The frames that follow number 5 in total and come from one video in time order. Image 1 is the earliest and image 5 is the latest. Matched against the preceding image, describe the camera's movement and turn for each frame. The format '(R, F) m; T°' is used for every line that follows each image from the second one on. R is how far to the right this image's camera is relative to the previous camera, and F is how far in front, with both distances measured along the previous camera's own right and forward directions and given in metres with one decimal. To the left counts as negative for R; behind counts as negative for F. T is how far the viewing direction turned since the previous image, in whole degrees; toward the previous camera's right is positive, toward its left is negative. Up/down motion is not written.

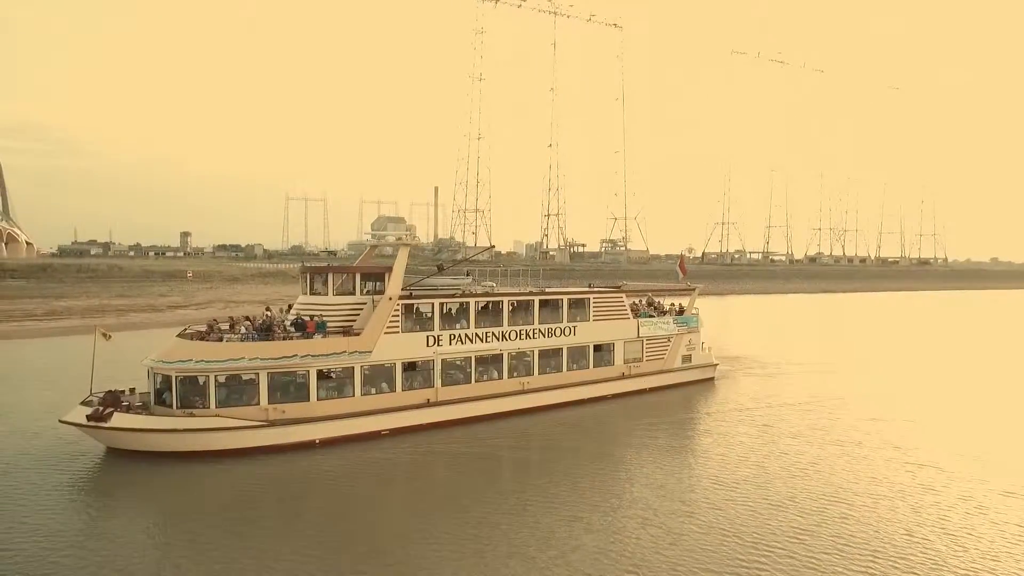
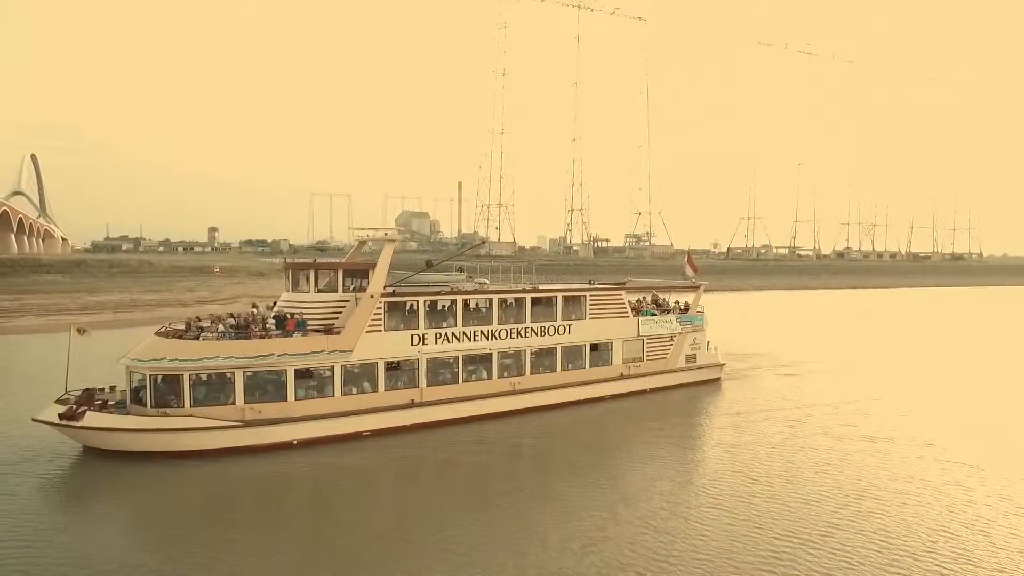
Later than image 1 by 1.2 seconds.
(+0.9, +0.6) m; -2°
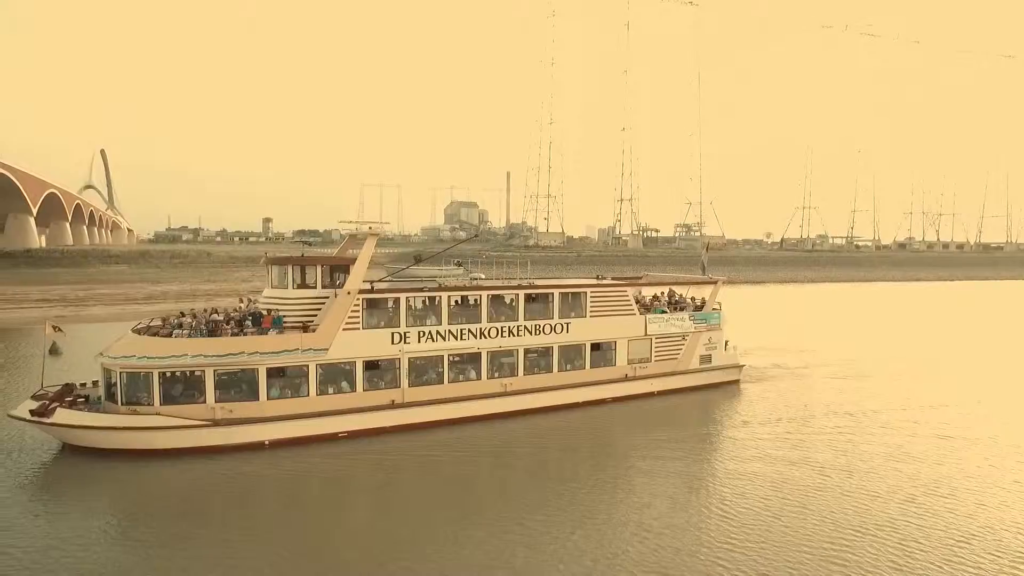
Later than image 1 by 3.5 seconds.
(+1.5, +1.0) m; -4°
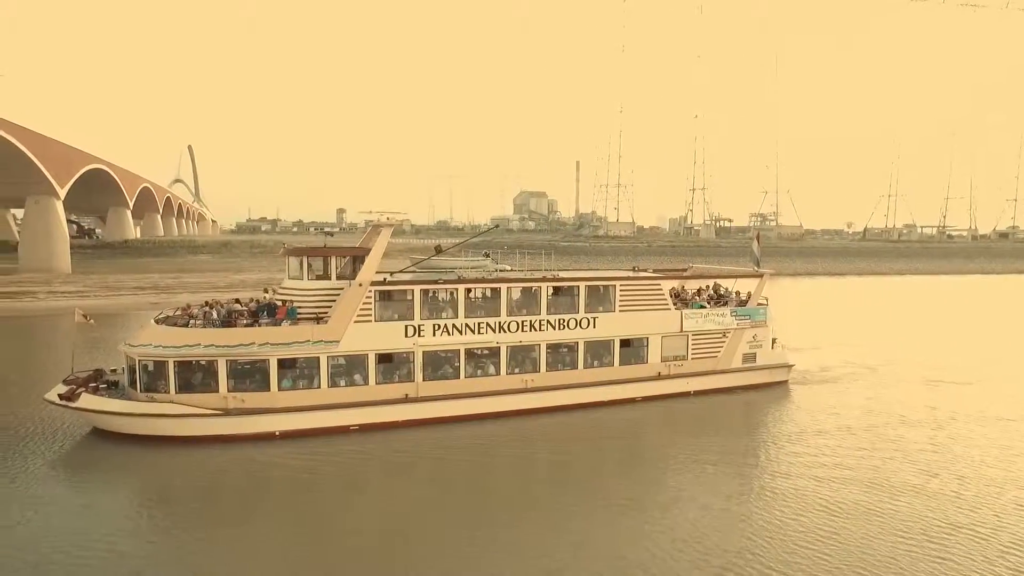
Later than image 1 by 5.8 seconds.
(+1.2, +0.7) m; -6°
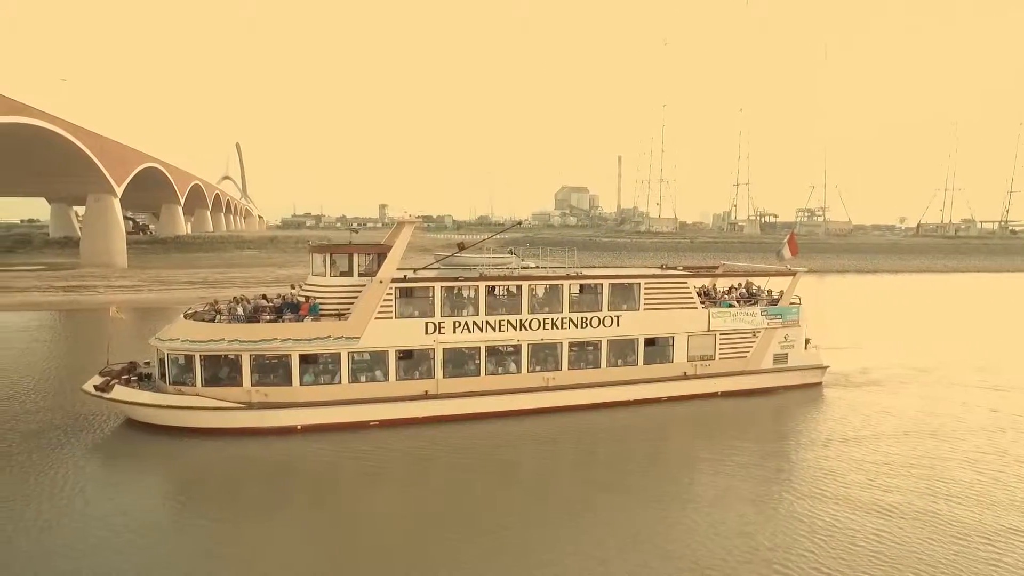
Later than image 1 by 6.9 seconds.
(+0.5, +0.1) m; -4°
